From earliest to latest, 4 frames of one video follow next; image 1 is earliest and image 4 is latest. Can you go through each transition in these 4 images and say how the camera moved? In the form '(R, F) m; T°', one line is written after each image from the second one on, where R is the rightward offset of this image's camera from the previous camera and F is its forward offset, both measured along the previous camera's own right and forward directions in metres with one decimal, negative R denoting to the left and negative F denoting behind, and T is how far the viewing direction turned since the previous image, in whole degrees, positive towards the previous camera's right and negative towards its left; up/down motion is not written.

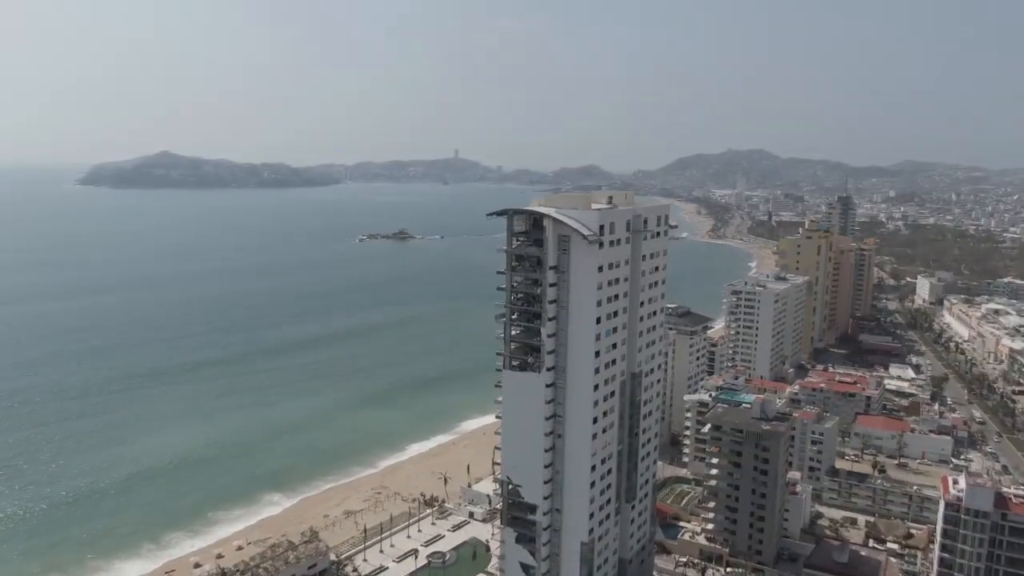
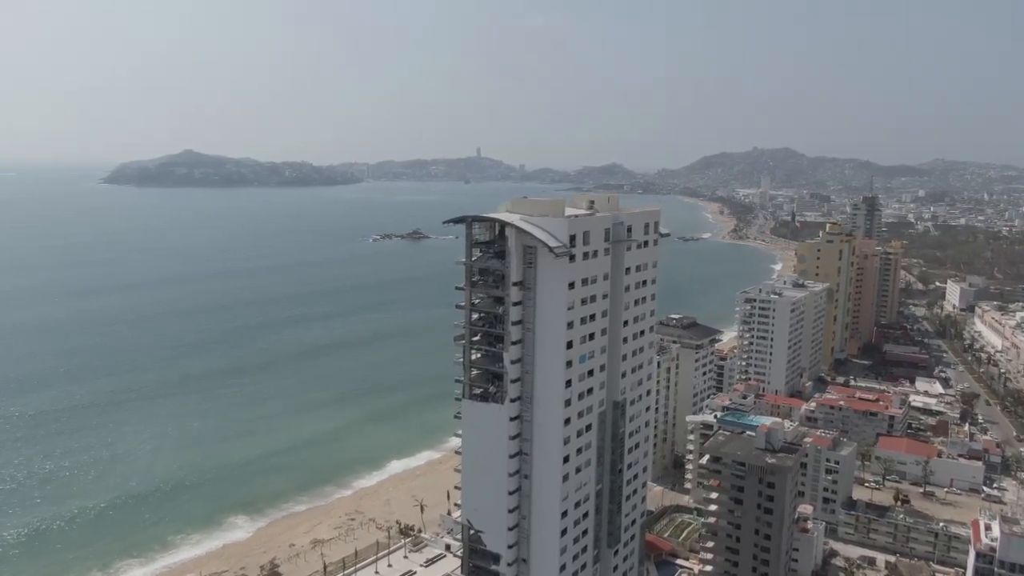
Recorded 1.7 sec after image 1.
(+2.6, +4.5) m; -2°
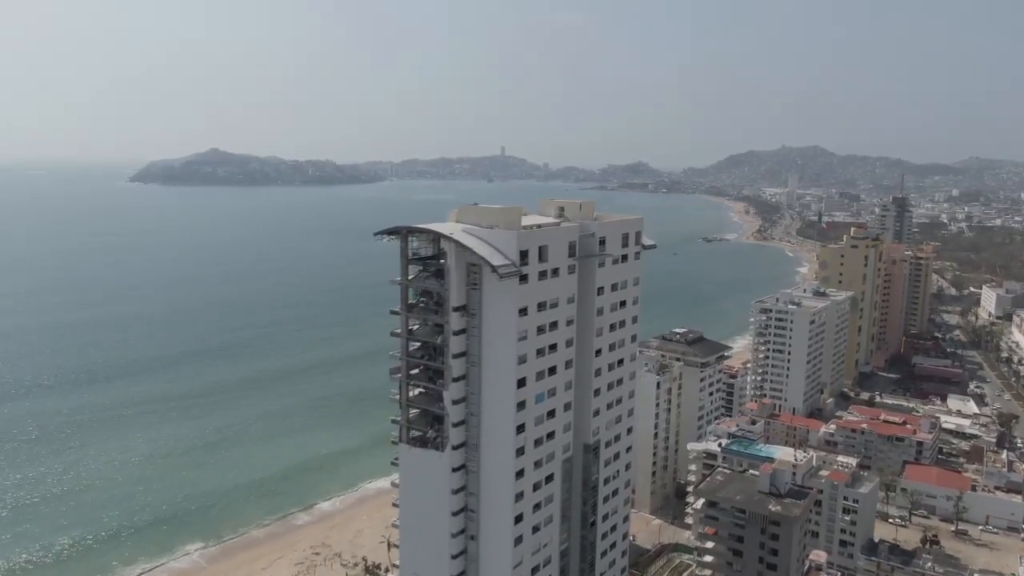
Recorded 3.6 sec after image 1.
(+2.8, +5.0) m; -2°
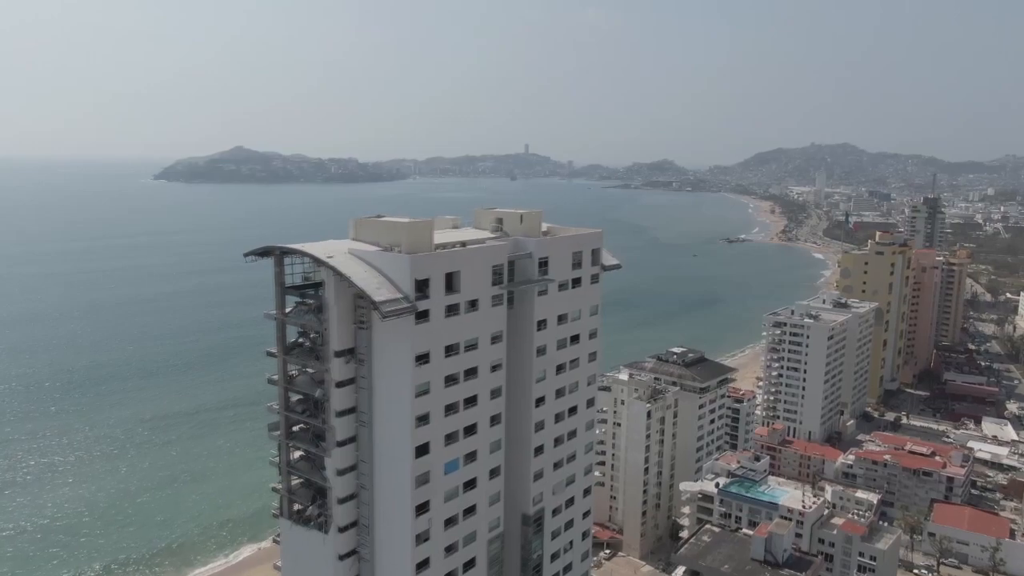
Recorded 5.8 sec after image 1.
(+3.2, +5.7) m; -2°
